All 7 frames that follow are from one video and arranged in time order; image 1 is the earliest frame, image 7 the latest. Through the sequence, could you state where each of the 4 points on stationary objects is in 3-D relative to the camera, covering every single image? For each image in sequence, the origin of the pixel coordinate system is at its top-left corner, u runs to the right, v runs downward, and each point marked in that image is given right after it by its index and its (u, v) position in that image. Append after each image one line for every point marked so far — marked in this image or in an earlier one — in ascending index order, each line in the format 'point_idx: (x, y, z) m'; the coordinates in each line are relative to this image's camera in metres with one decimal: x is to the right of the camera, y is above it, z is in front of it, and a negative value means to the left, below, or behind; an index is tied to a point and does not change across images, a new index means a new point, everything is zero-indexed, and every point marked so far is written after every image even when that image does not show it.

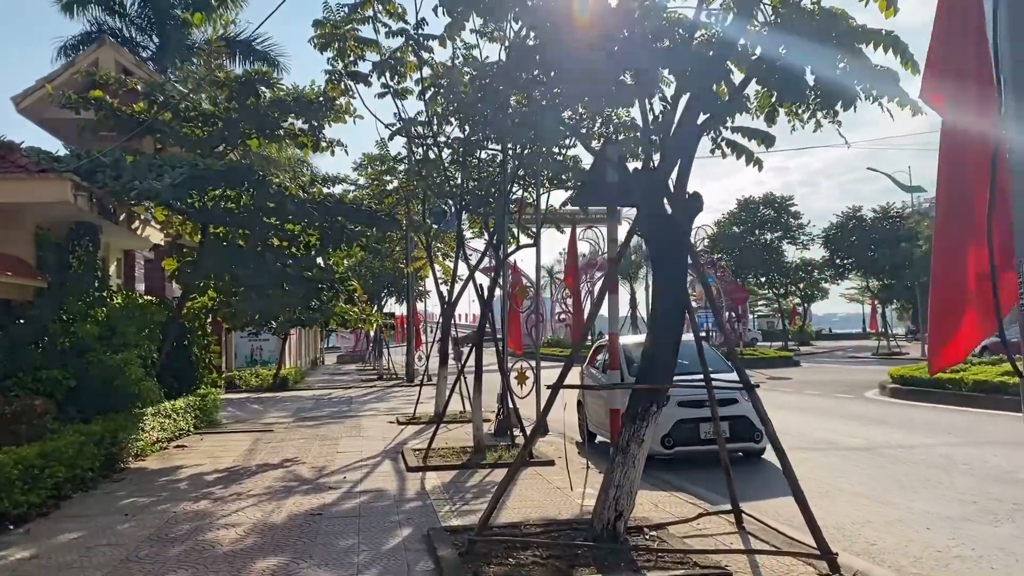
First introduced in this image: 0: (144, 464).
0: (-4.4, -2.1, +10.5) m
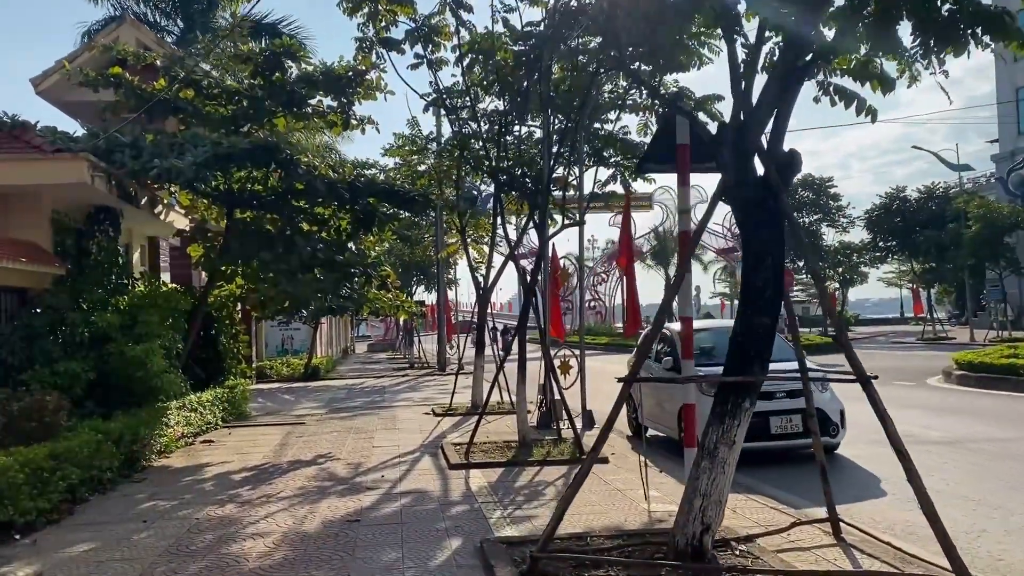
0: (-3.9, -2.0, +9.9) m
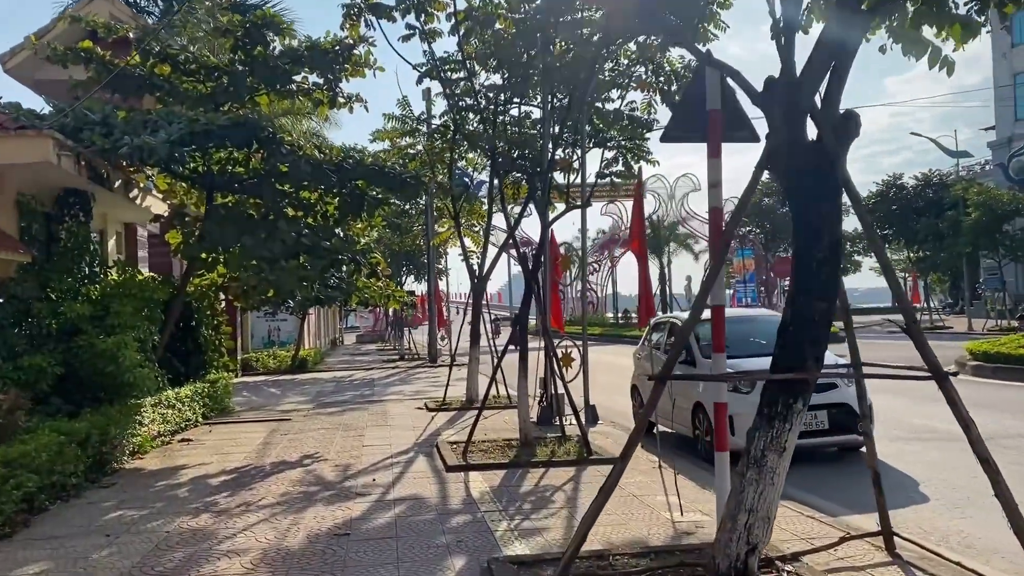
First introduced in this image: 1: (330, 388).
0: (-3.9, -1.8, +9.1) m
1: (-4.0, -2.2, +19.1) m
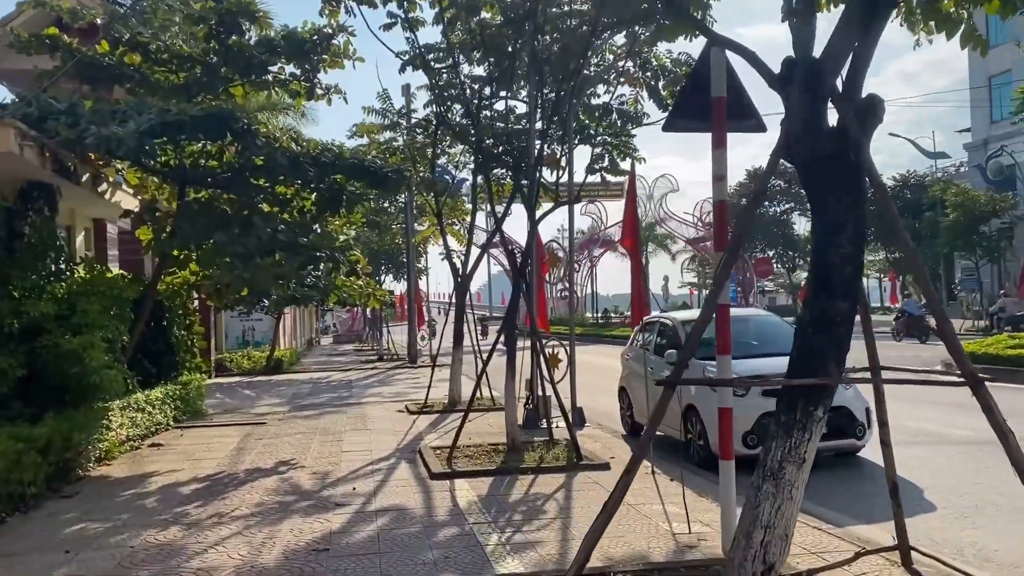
0: (-4.0, -1.8, +8.7) m
1: (-4.4, -2.2, +18.6) m
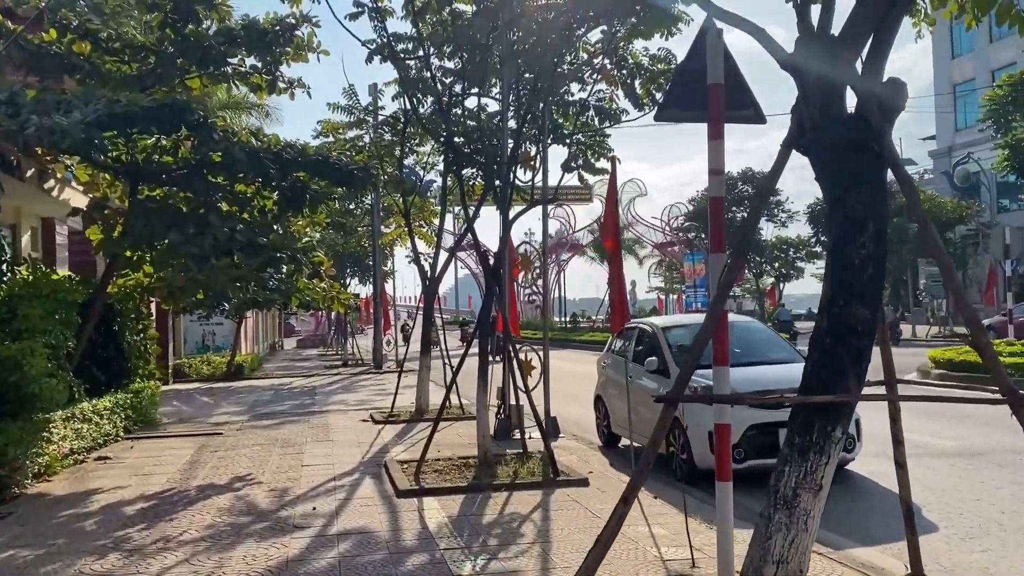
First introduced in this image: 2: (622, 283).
0: (-4.3, -1.8, +8.0) m
1: (-5.0, -2.2, +18.0) m
2: (+0.9, 0.0, +7.2) m
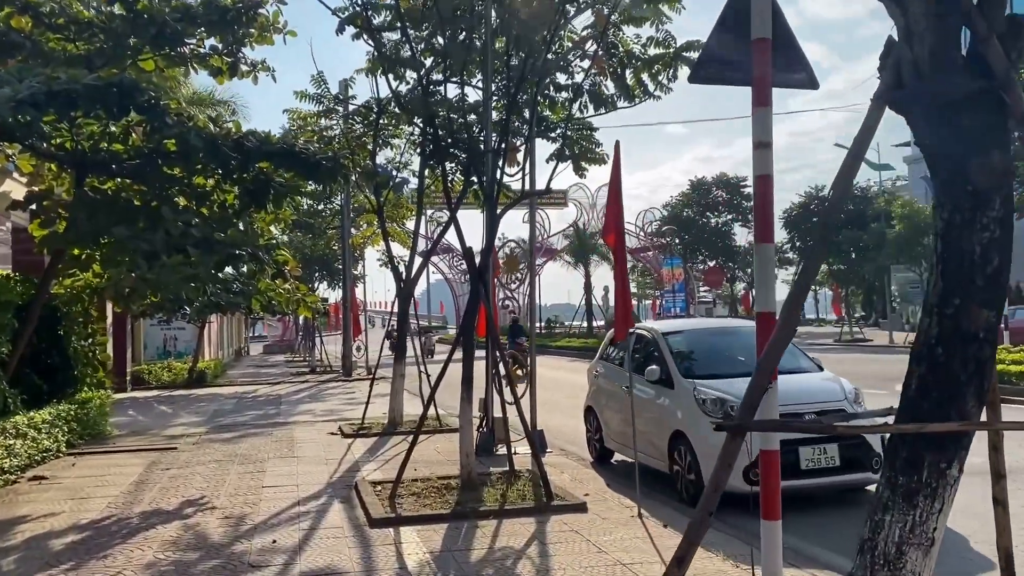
0: (-4.4, -1.8, +7.0) m
1: (-5.4, -2.3, +16.9) m
2: (+0.8, 0.0, +6.4) m
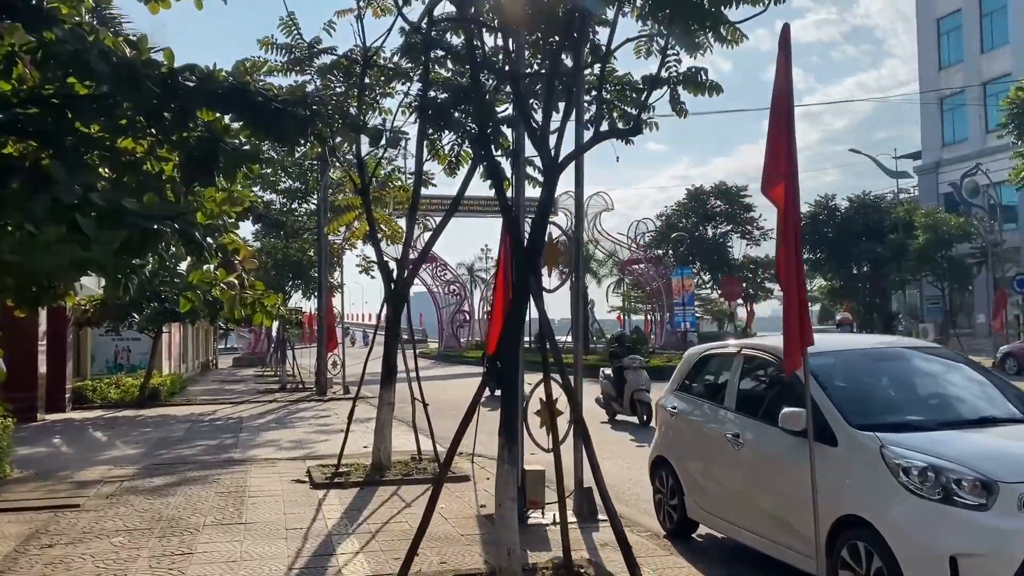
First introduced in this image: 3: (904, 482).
0: (-4.0, -1.7, +4.2) m
1: (-5.3, -2.3, +14.0) m
2: (+1.2, +0.1, +3.7) m
3: (+1.9, -0.9, +4.2) m
